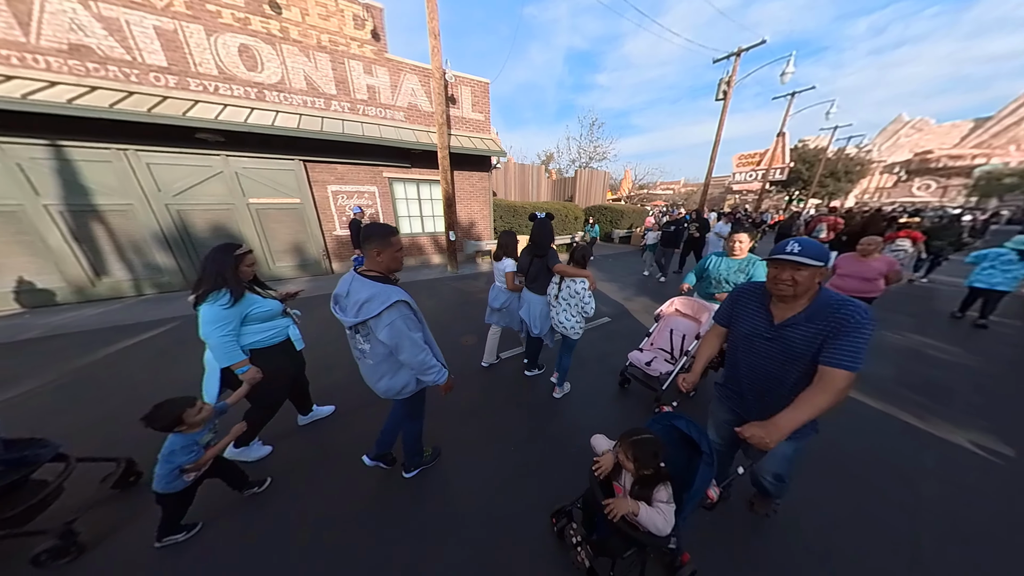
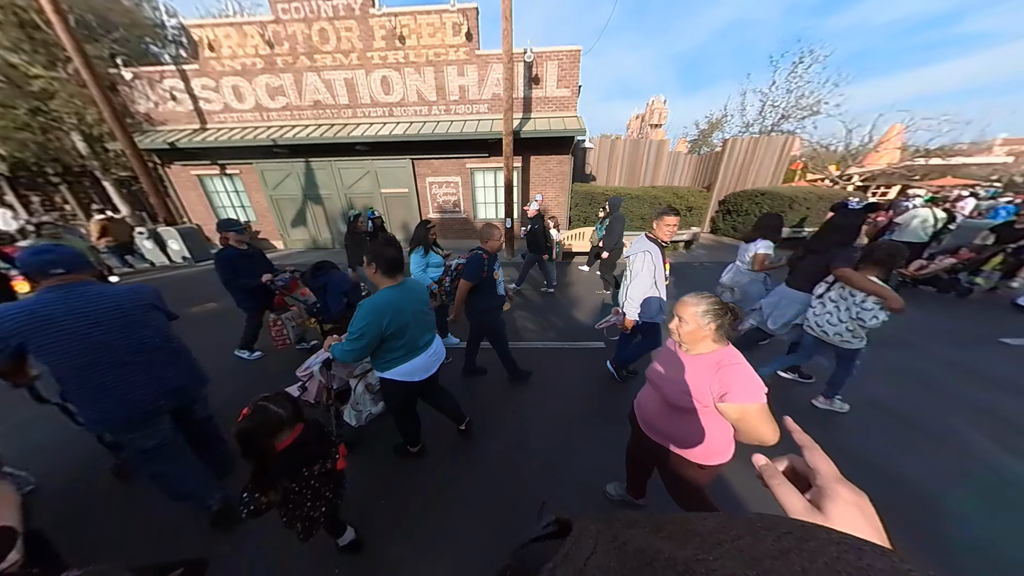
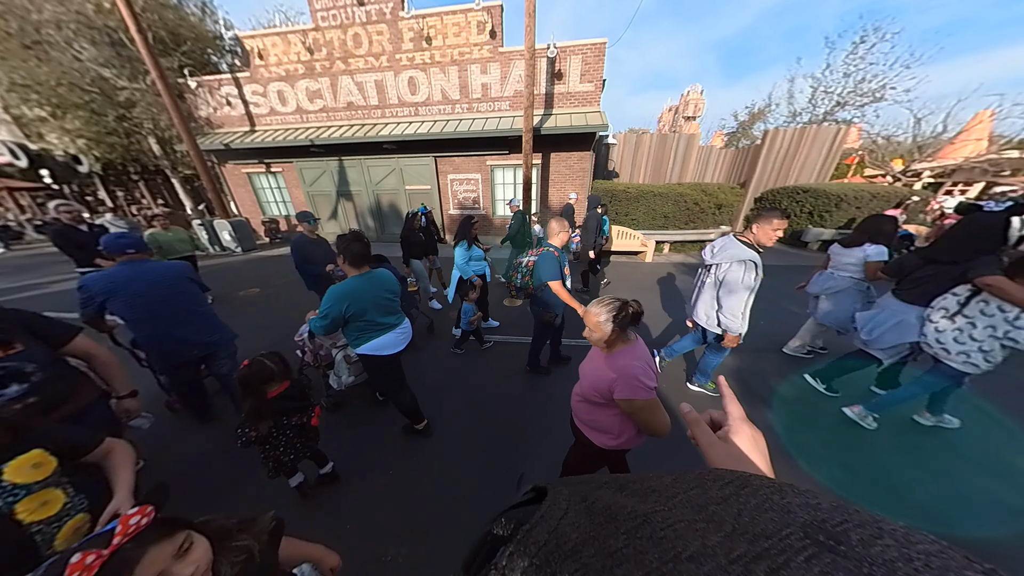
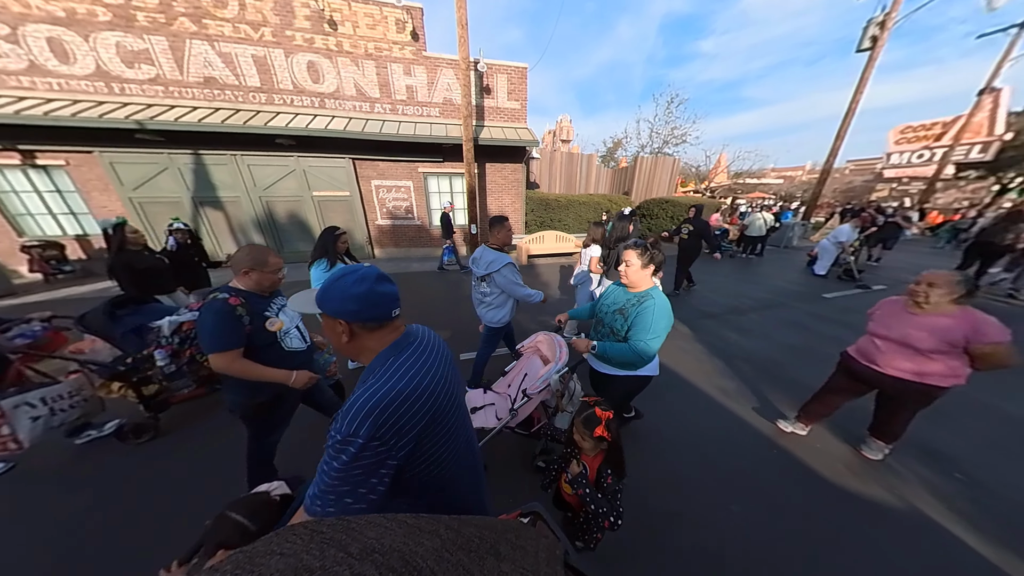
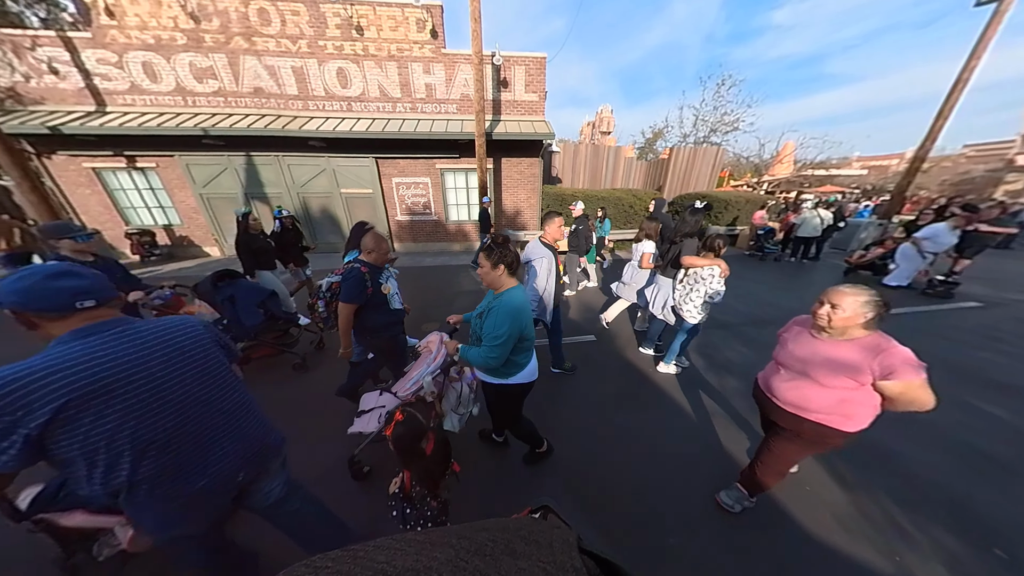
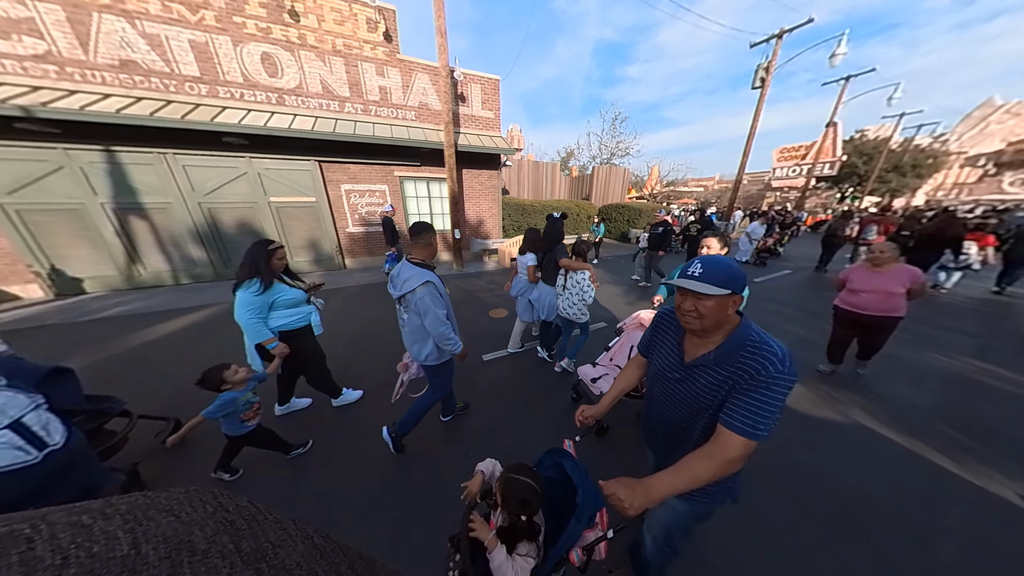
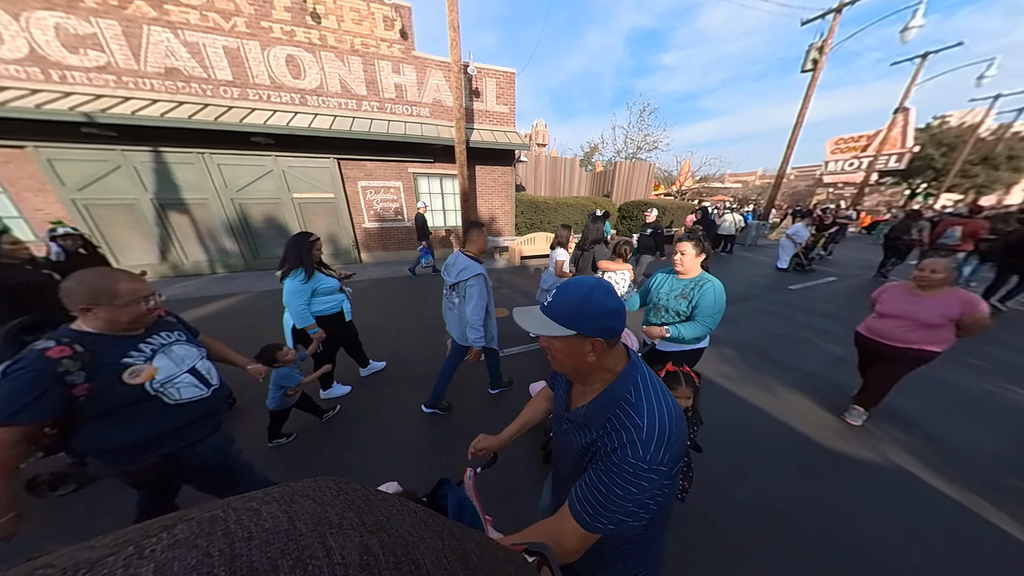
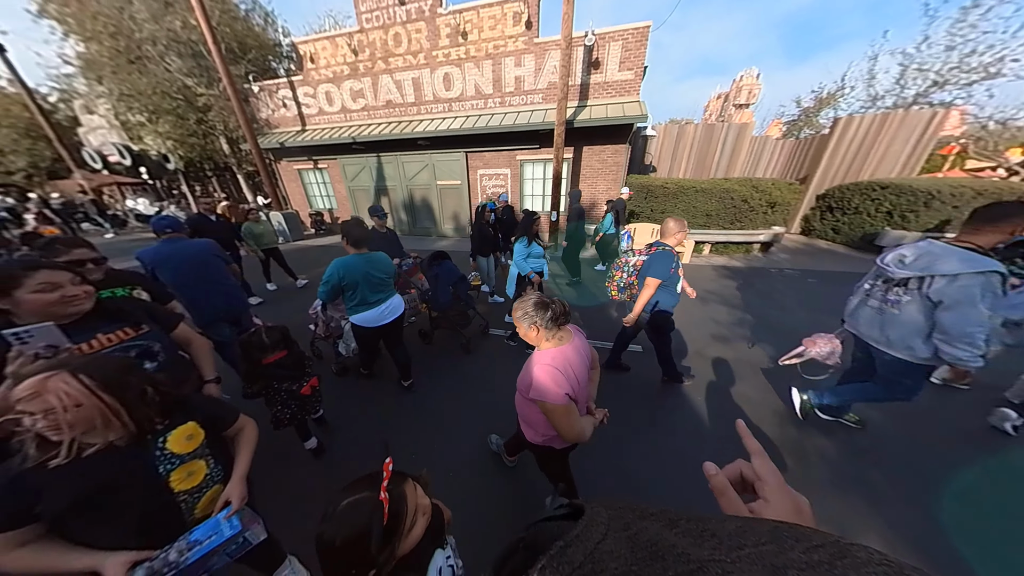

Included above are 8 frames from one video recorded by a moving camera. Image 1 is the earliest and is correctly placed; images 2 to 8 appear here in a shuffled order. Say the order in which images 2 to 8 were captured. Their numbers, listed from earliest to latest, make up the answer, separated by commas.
6, 7, 4, 5, 2, 3, 8
